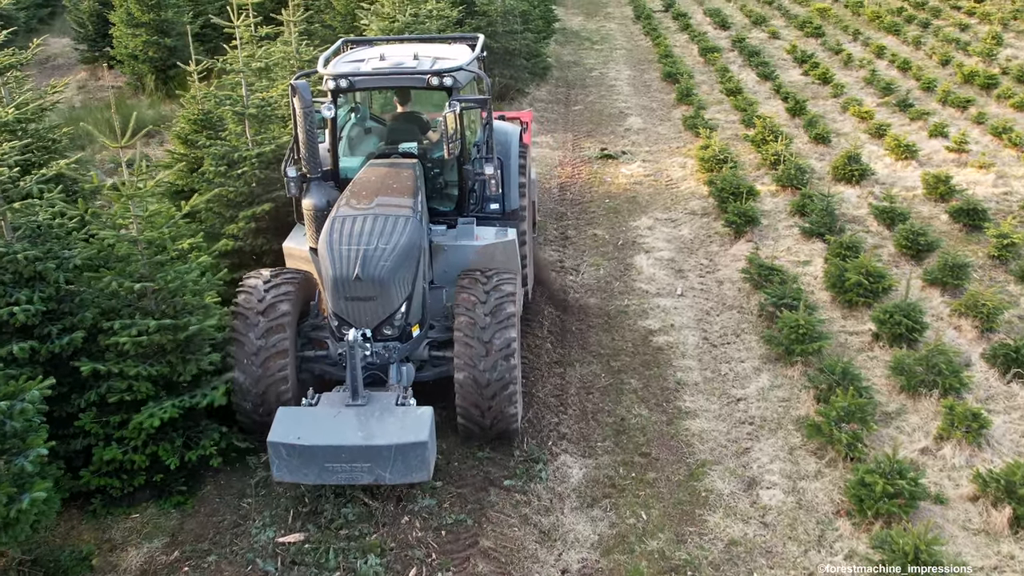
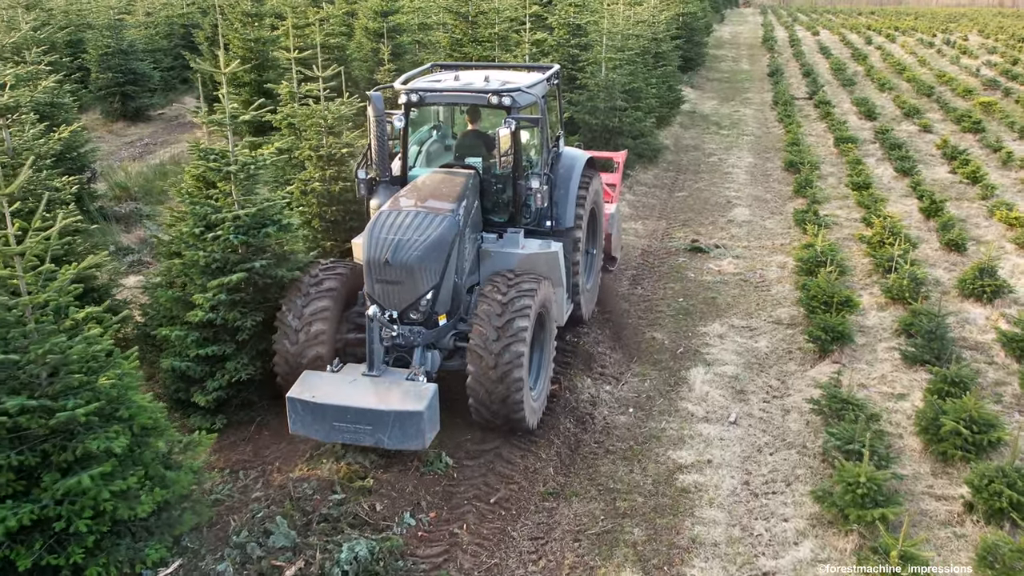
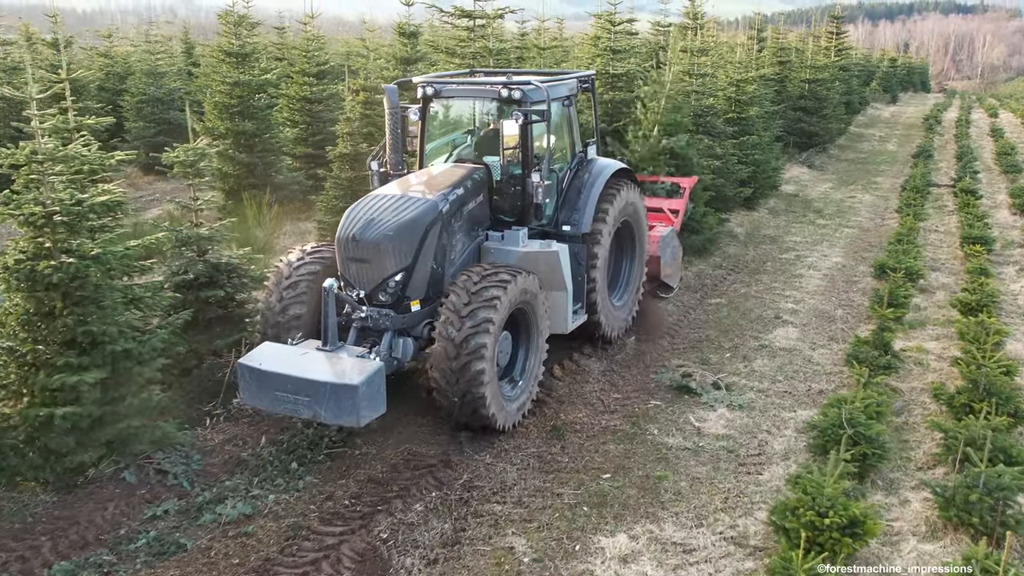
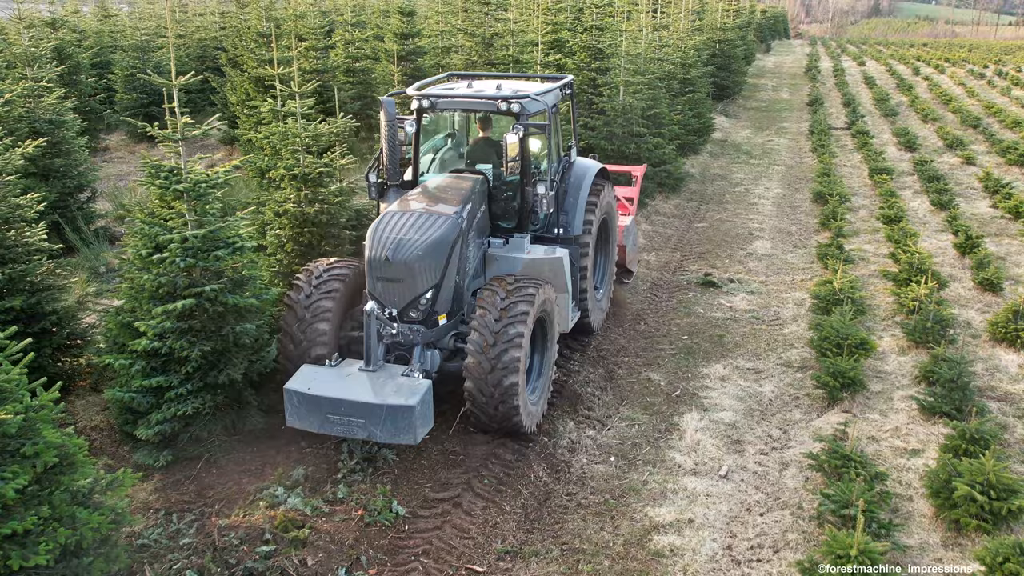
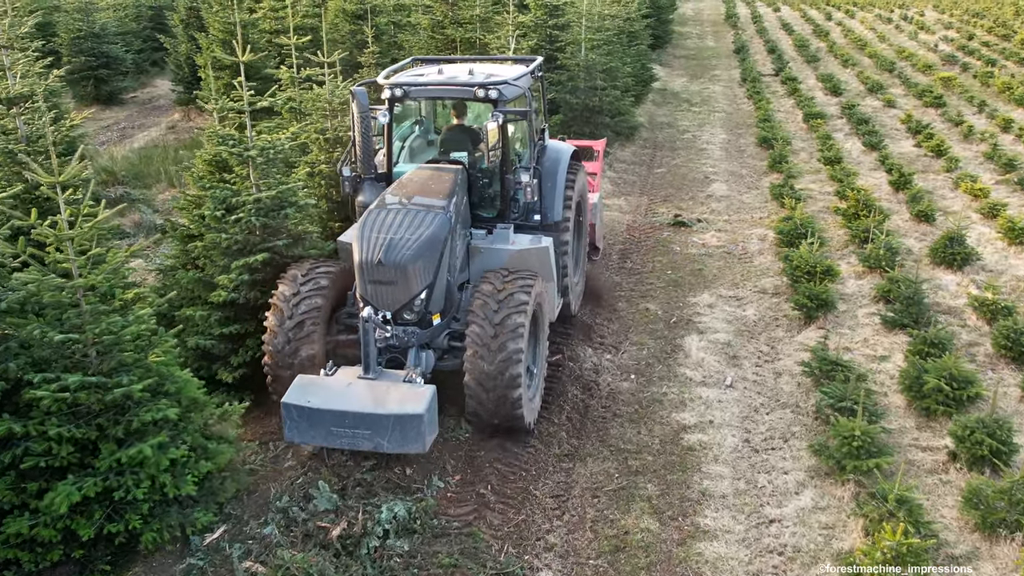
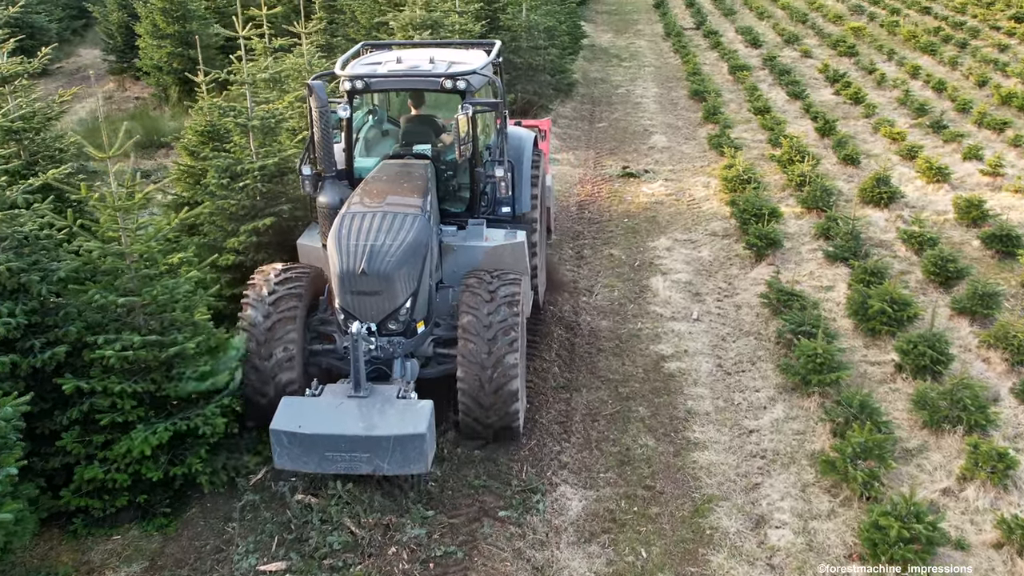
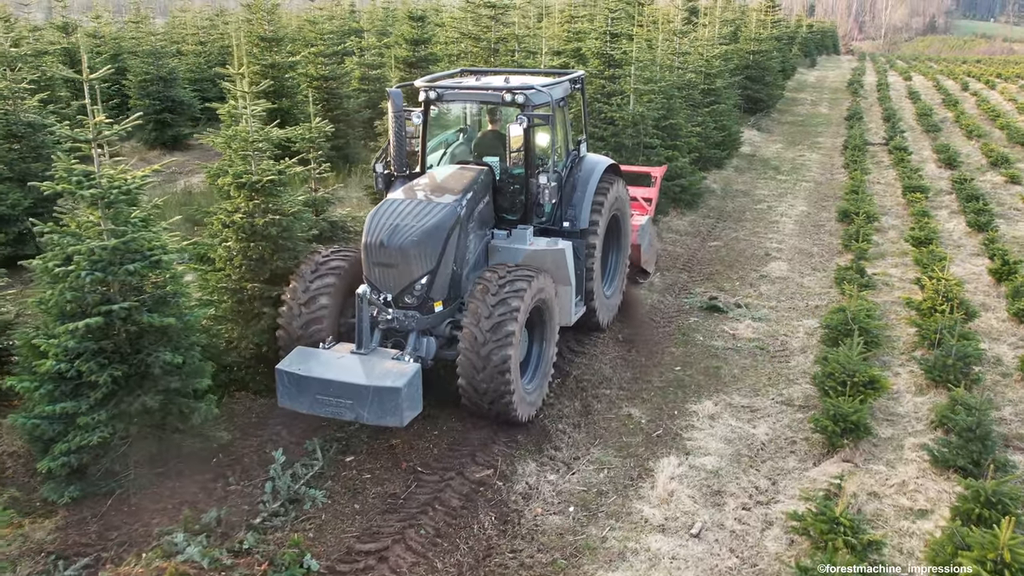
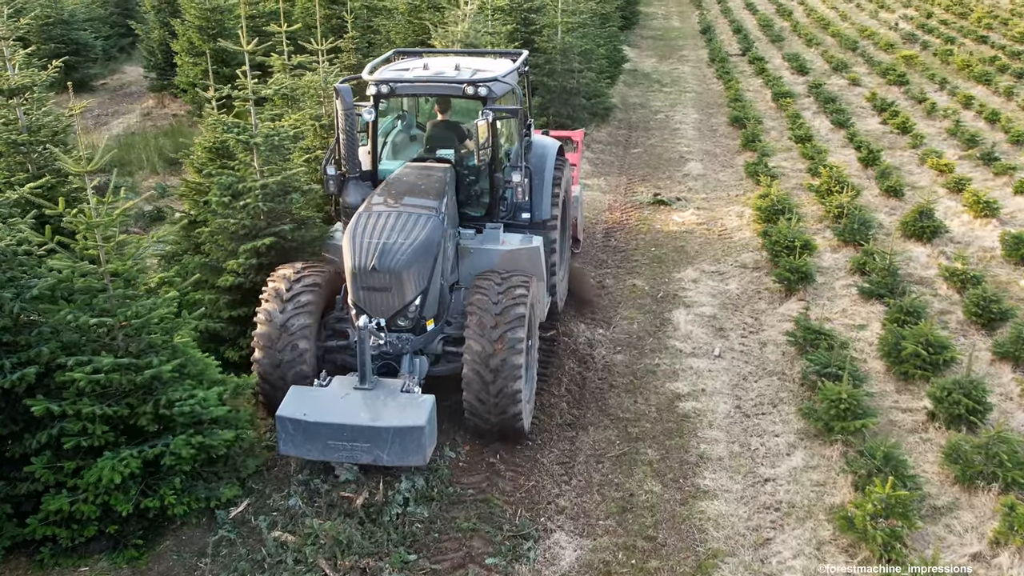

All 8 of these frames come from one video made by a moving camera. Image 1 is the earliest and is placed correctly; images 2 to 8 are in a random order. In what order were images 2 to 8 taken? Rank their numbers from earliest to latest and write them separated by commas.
6, 8, 5, 2, 4, 7, 3
